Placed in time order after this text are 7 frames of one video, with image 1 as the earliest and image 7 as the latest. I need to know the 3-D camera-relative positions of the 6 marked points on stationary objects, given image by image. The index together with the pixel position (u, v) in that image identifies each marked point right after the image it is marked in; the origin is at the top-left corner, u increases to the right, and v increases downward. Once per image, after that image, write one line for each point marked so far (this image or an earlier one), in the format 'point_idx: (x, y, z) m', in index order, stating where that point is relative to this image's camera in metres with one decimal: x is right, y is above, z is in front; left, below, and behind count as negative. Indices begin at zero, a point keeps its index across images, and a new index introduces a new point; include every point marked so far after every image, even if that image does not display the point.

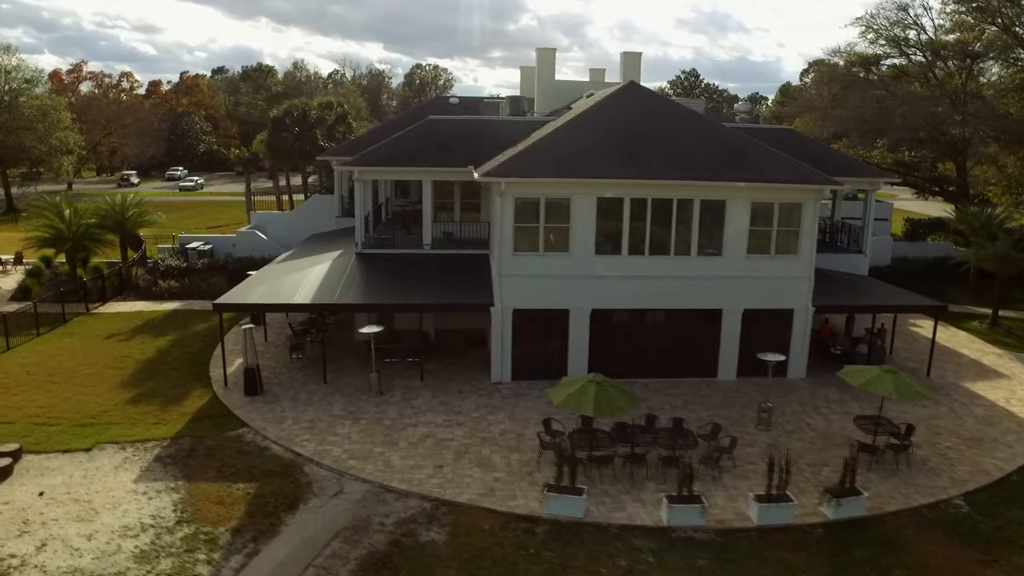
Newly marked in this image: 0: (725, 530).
0: (+3.8, -4.3, +13.6) m
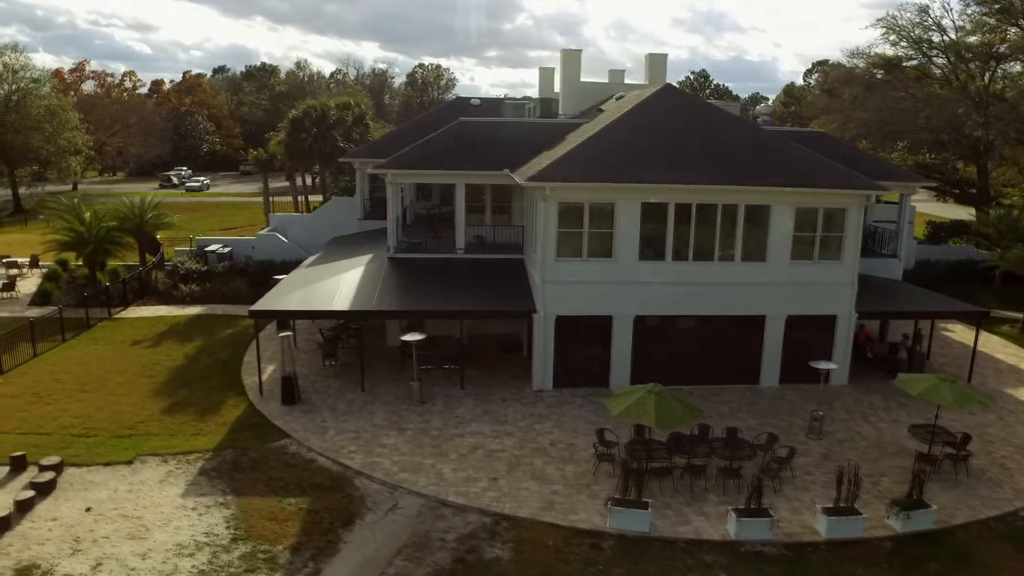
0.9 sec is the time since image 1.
0: (+5.0, -4.4, +13.3) m
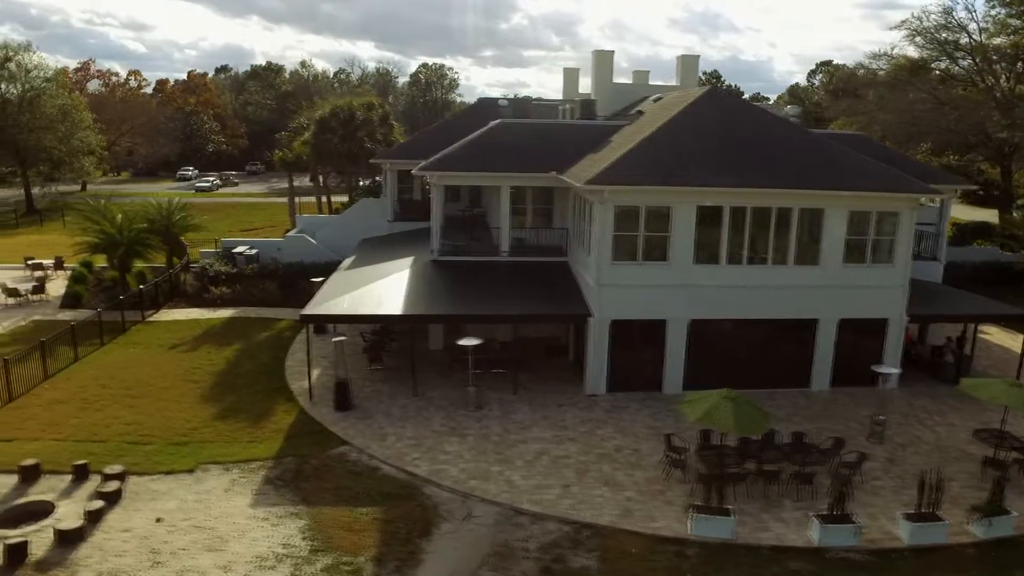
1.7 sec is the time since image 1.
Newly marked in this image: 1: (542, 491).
0: (+6.4, -4.5, +13.2) m
1: (+0.6, -3.9, +14.8) m
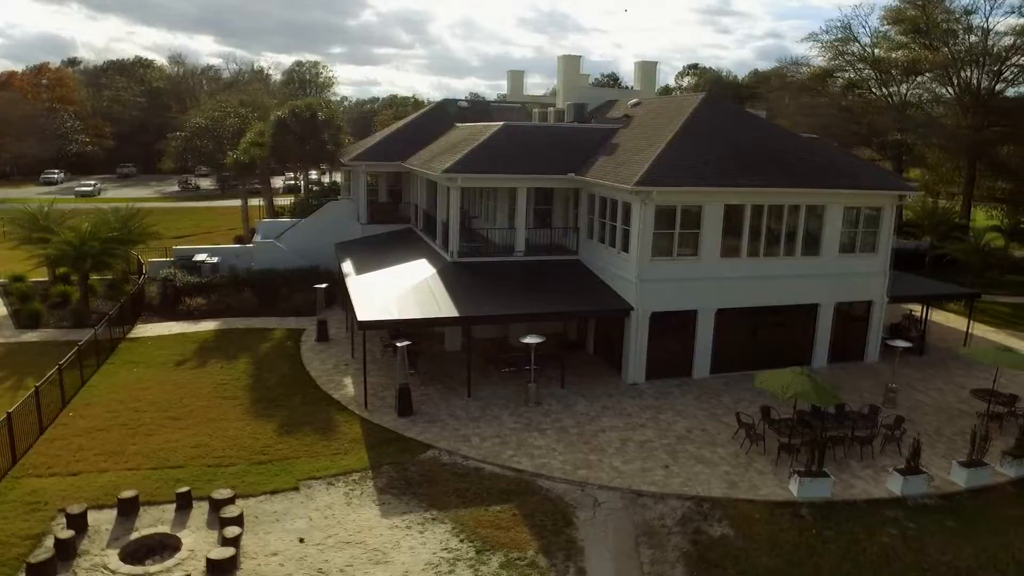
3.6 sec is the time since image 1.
0: (+8.8, -4.2, +15.4) m
1: (+2.8, -3.9, +15.8) m
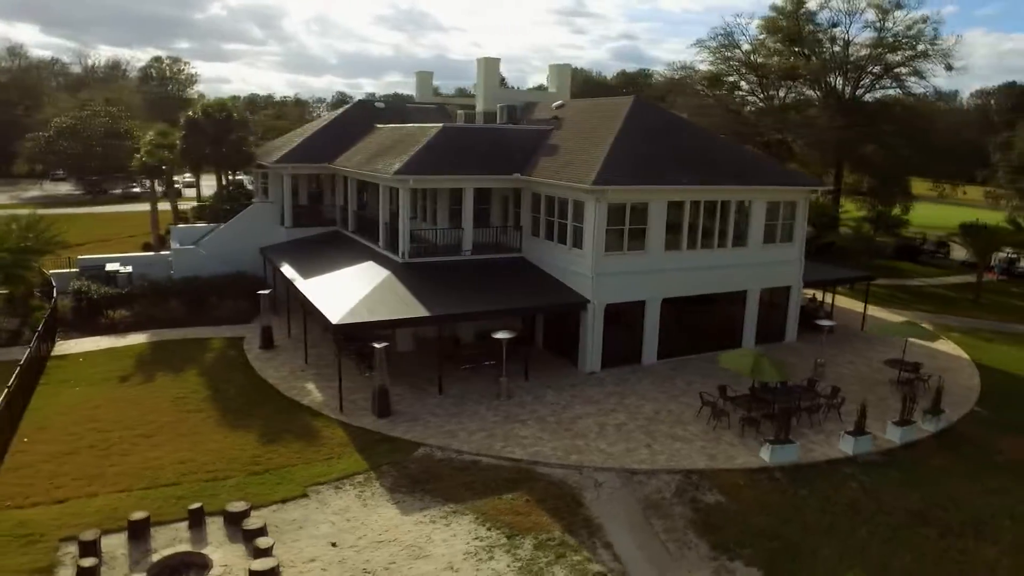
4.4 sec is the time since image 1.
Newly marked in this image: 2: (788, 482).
0: (+8.7, -3.8, +17.6) m
1: (+2.7, -3.7, +16.9) m
2: (+5.8, -4.1, +16.0) m
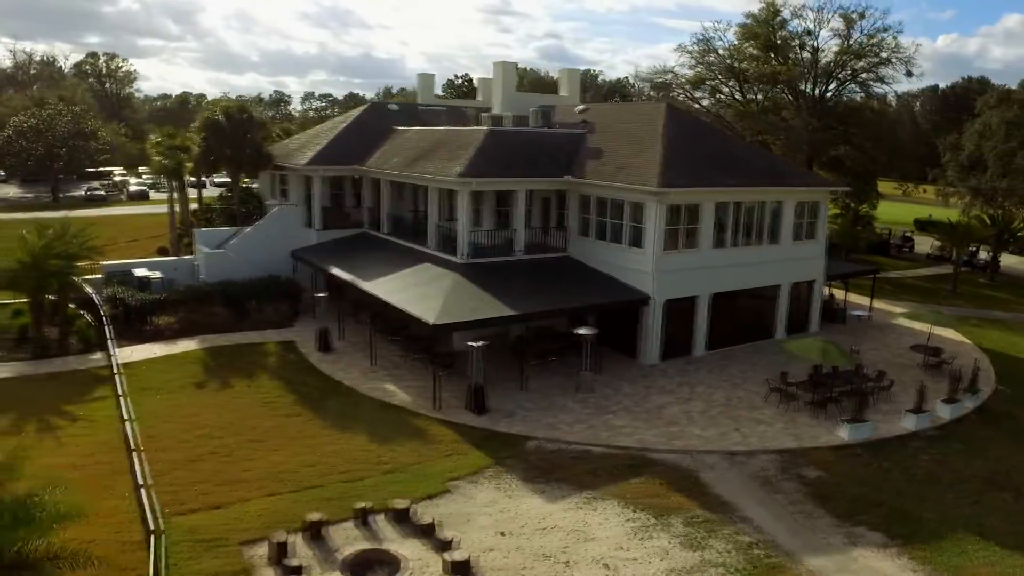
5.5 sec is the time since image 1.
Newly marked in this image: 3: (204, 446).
0: (+11.0, -3.6, +19.5) m
1: (+5.1, -3.6, +18.1) m
2: (+8.3, -3.9, +17.6) m
3: (-6.6, -3.3, +16.3) m
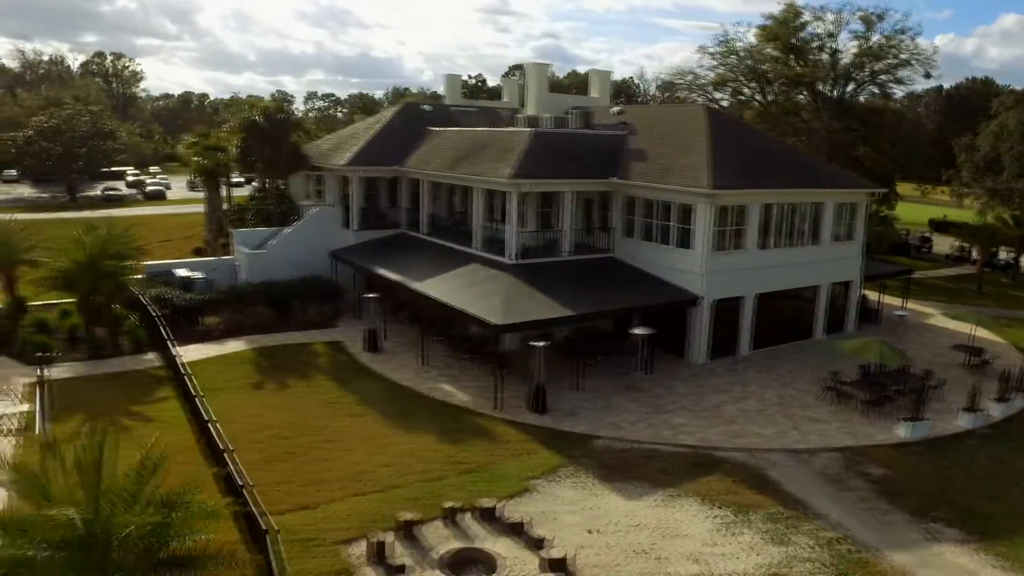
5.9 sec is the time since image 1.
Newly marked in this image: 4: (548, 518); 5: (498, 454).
0: (+12.5, -3.6, +19.8) m
1: (+6.7, -3.6, +18.4) m
2: (+9.9, -3.9, +17.9) m
3: (-5.1, -3.4, +16.3) m
4: (+0.6, -4.3, +14.1) m
5: (-0.4, -3.7, +16.8) m
